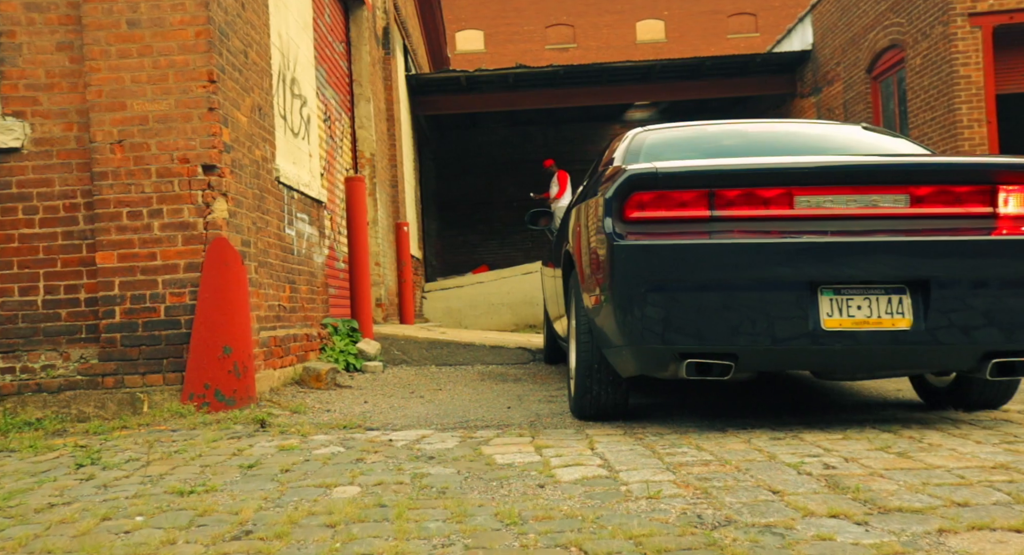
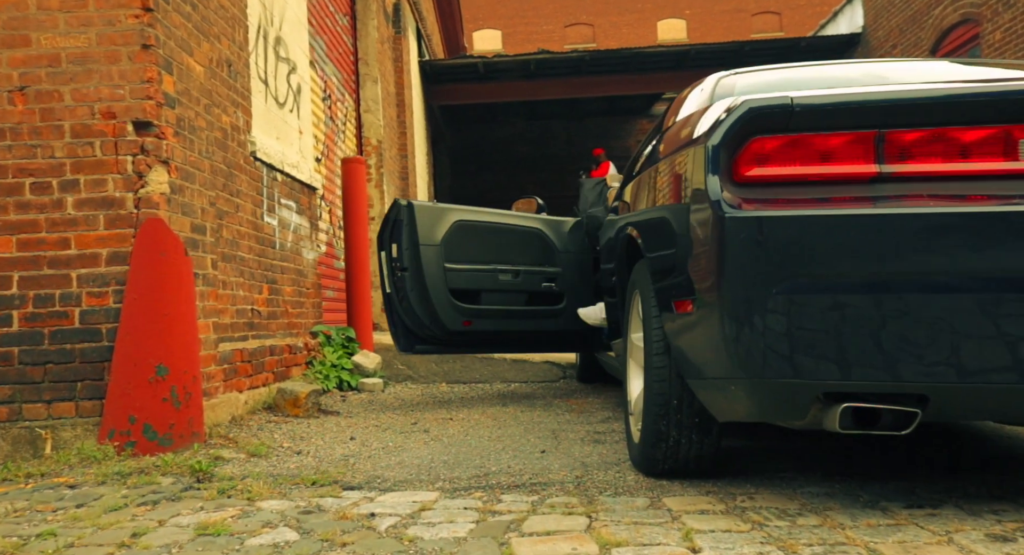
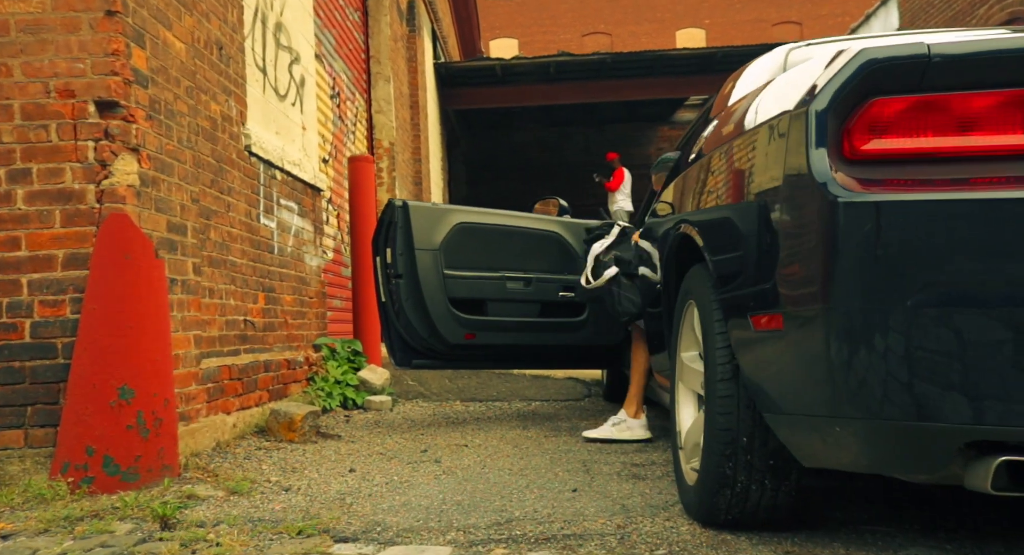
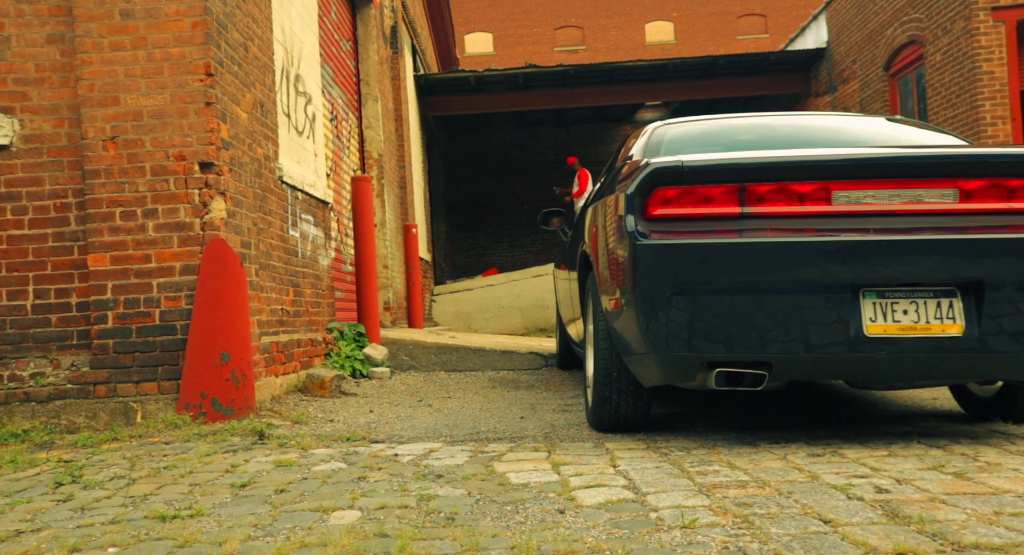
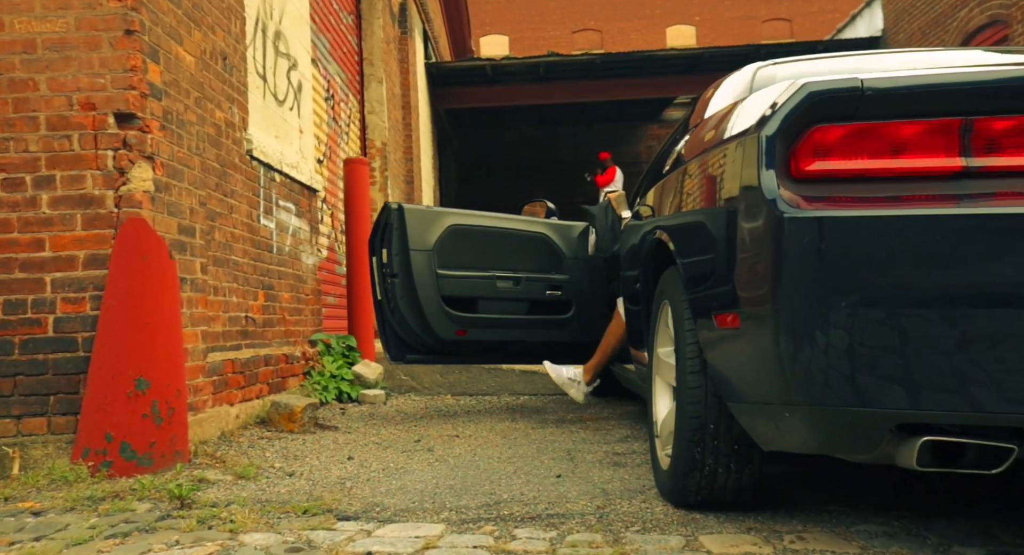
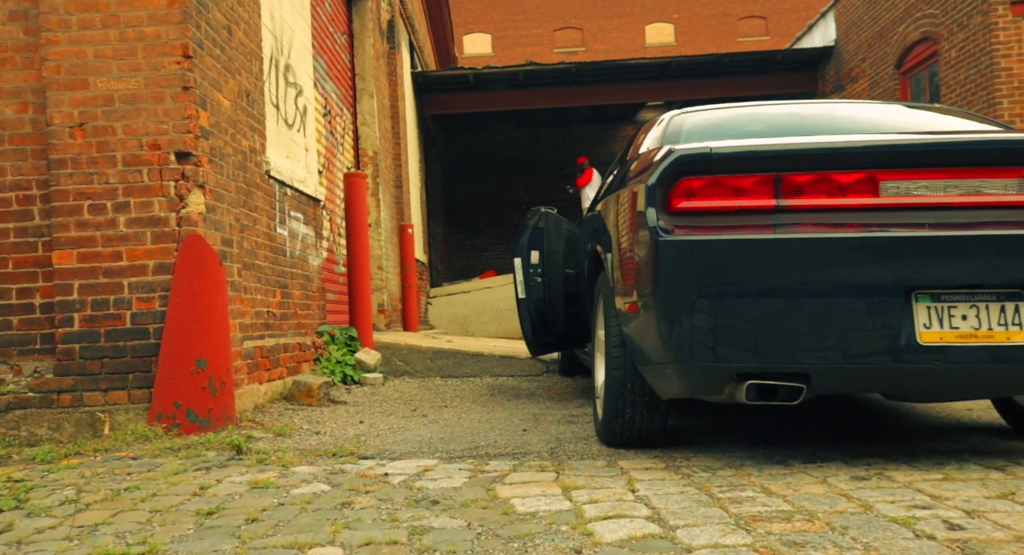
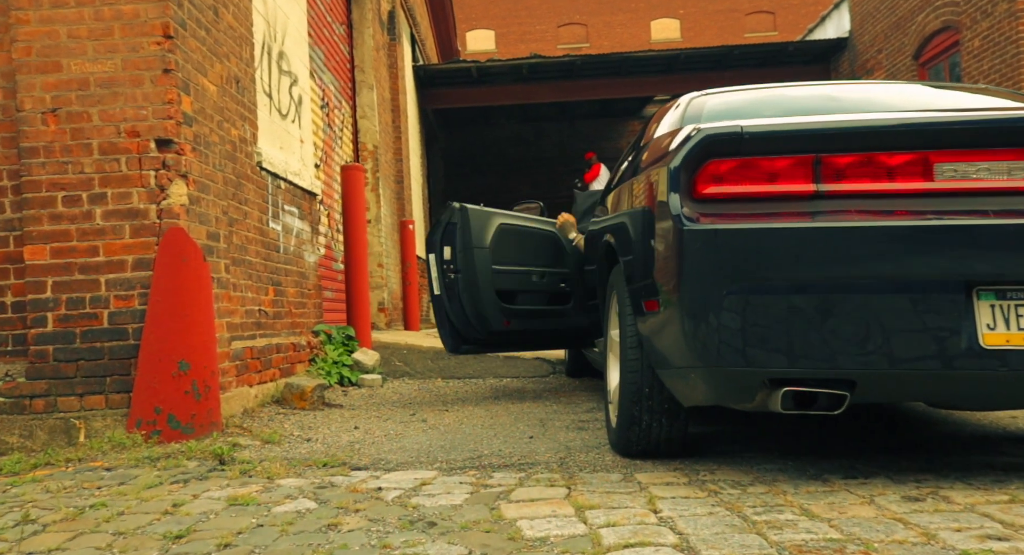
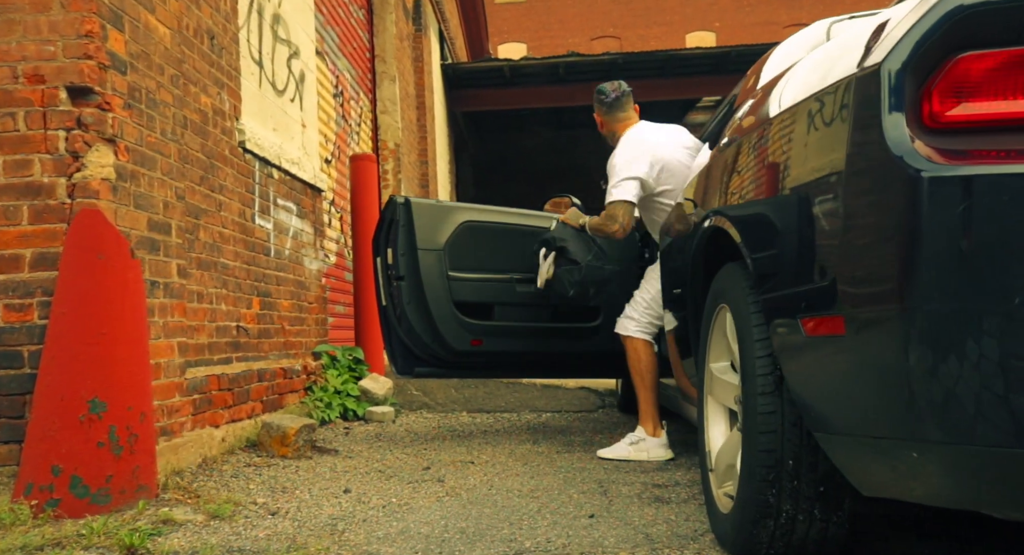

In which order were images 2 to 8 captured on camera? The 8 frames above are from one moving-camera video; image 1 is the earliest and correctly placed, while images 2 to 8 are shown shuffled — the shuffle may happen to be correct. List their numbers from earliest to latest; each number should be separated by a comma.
4, 6, 7, 2, 5, 3, 8
